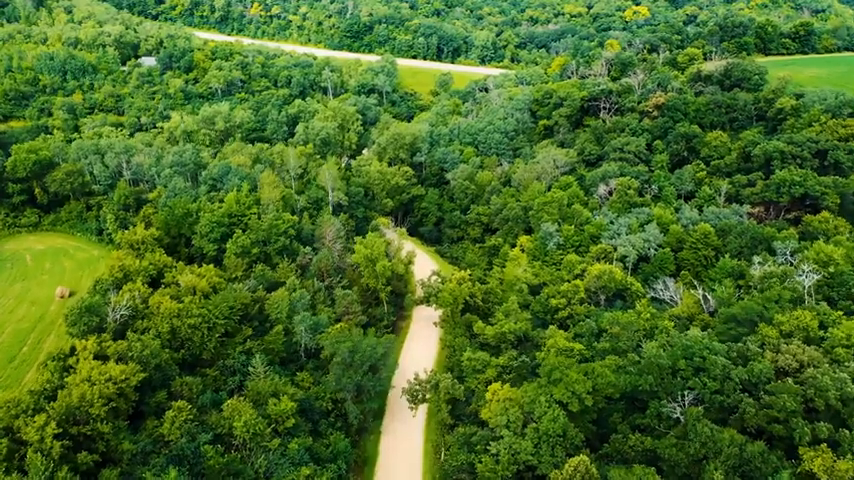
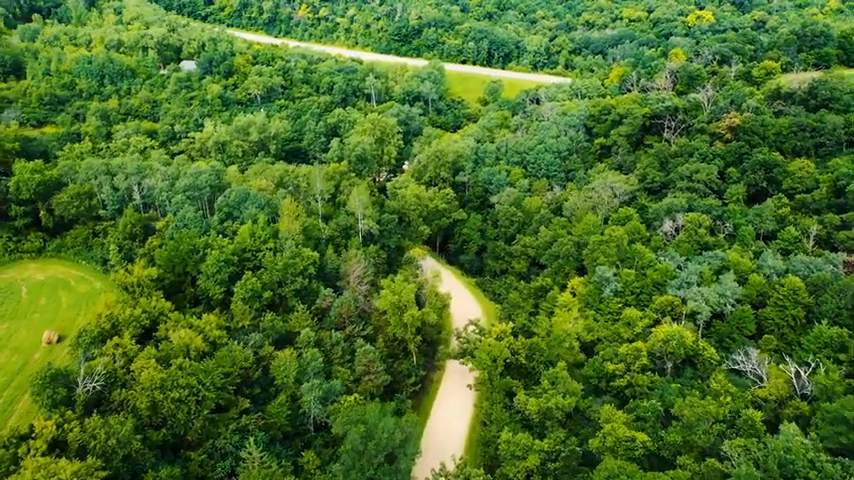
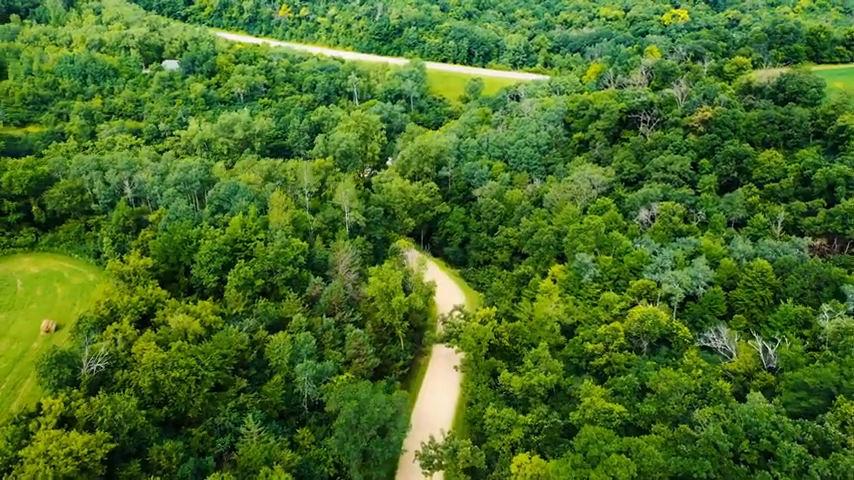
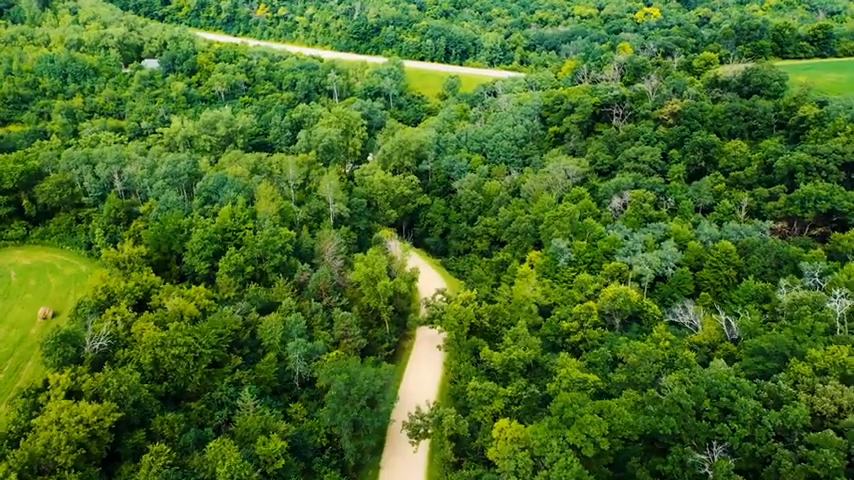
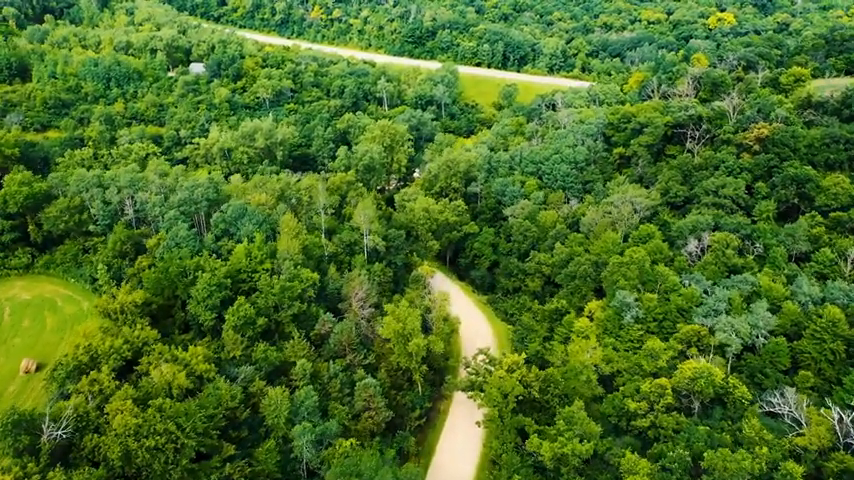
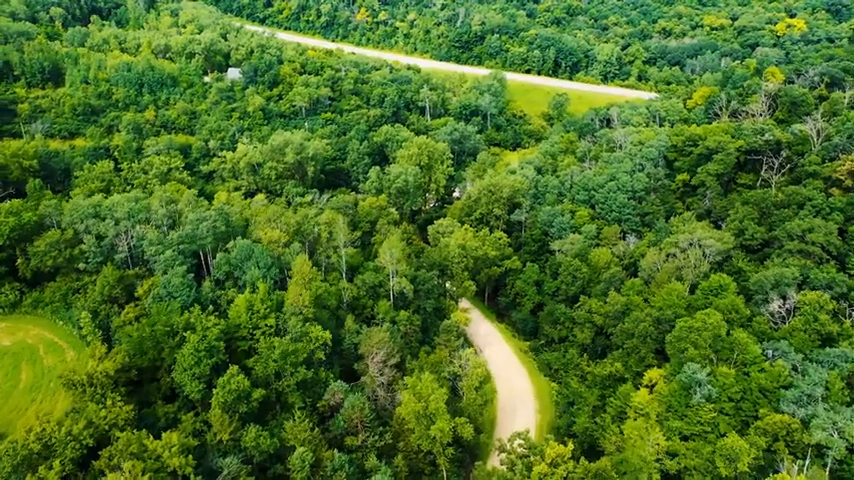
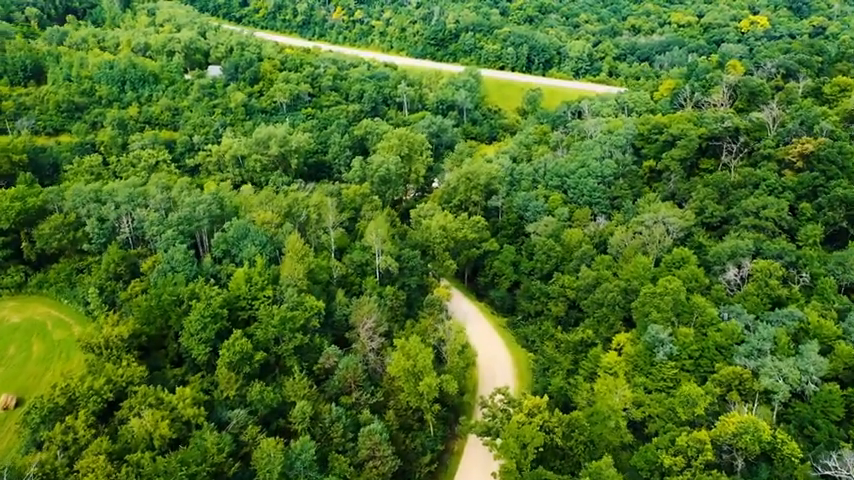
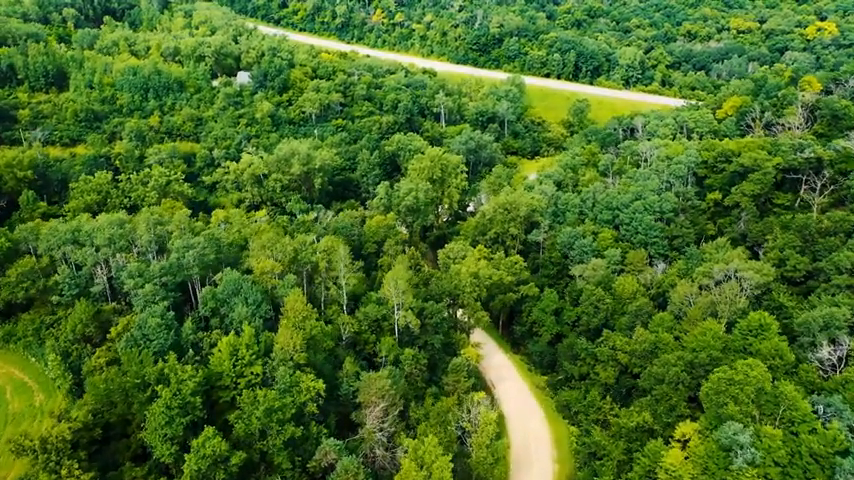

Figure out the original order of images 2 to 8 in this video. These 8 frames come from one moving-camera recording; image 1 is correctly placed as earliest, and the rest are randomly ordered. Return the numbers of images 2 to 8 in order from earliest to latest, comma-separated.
4, 3, 2, 5, 7, 6, 8
